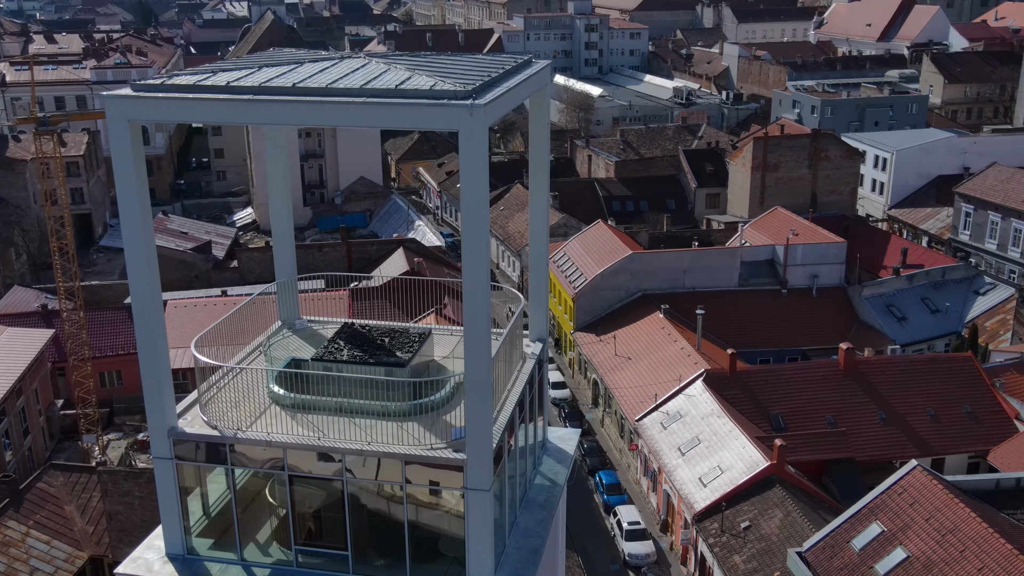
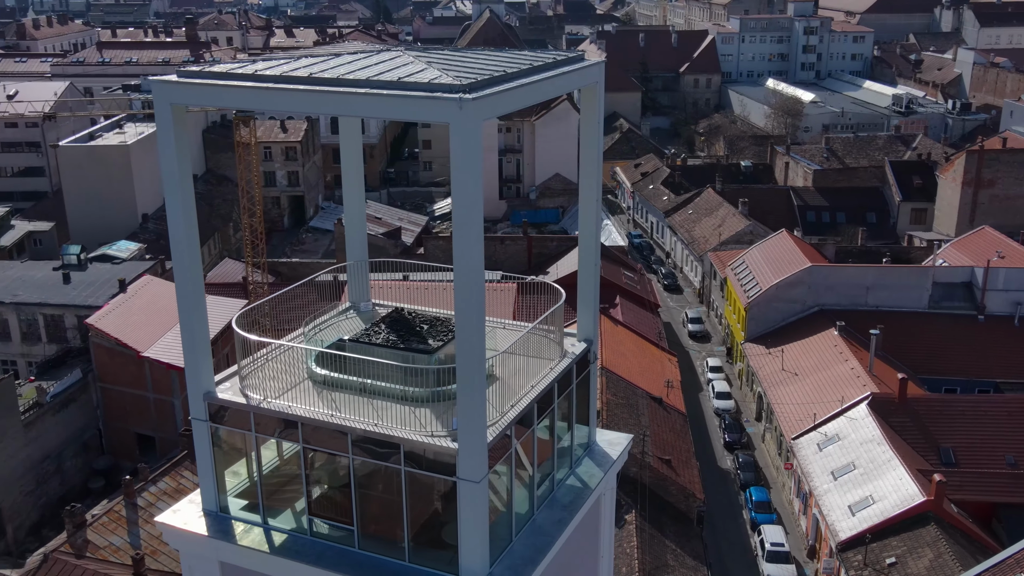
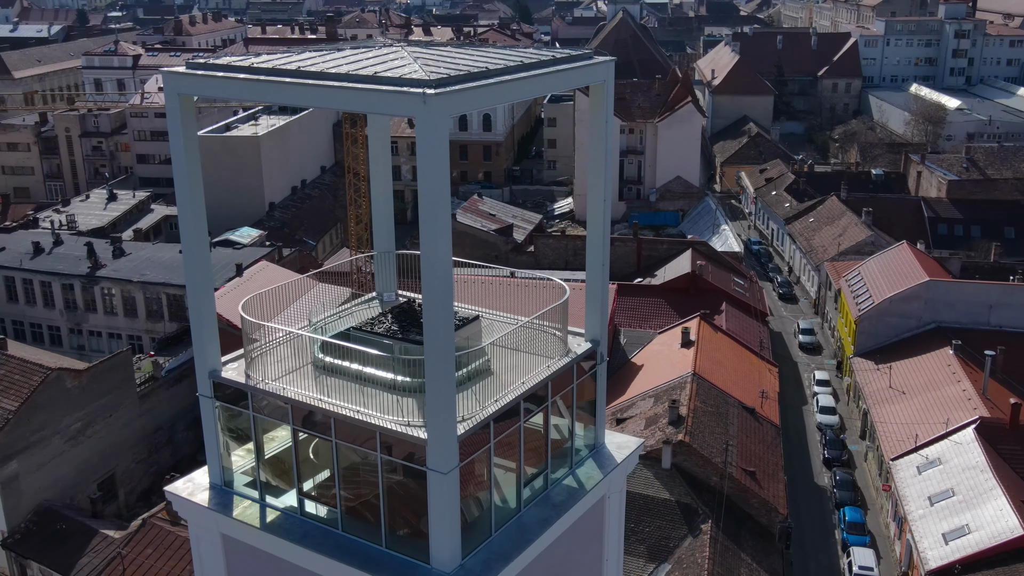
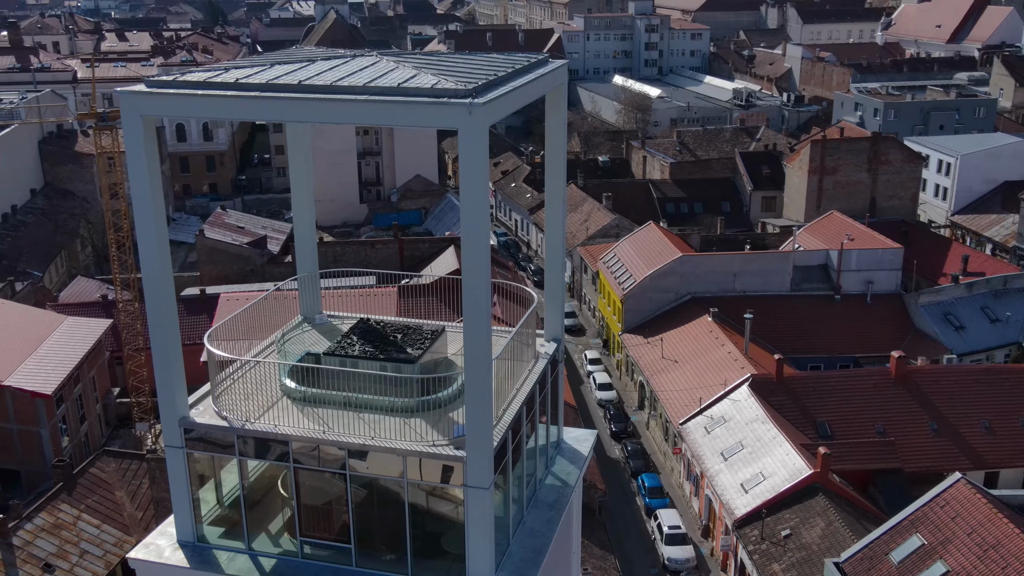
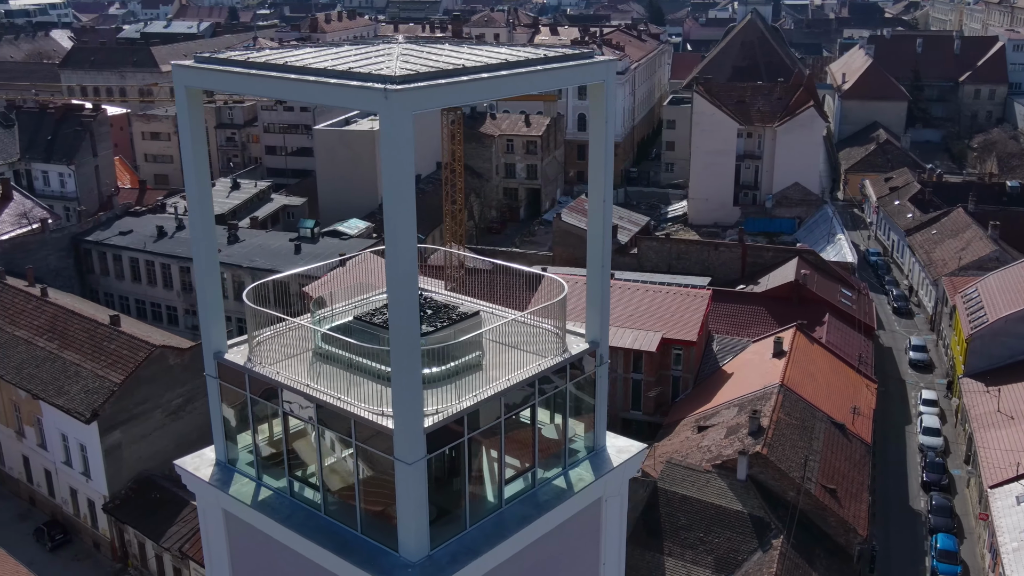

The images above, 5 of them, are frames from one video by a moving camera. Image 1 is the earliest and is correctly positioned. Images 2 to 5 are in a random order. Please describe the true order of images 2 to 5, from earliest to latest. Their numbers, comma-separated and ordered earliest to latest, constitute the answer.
4, 2, 3, 5
